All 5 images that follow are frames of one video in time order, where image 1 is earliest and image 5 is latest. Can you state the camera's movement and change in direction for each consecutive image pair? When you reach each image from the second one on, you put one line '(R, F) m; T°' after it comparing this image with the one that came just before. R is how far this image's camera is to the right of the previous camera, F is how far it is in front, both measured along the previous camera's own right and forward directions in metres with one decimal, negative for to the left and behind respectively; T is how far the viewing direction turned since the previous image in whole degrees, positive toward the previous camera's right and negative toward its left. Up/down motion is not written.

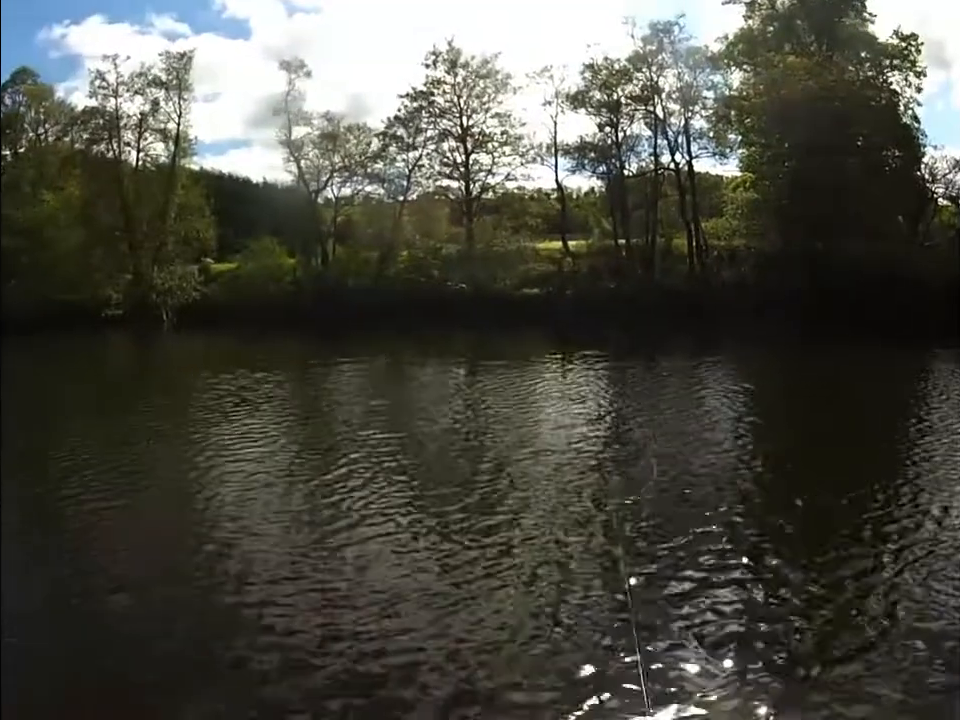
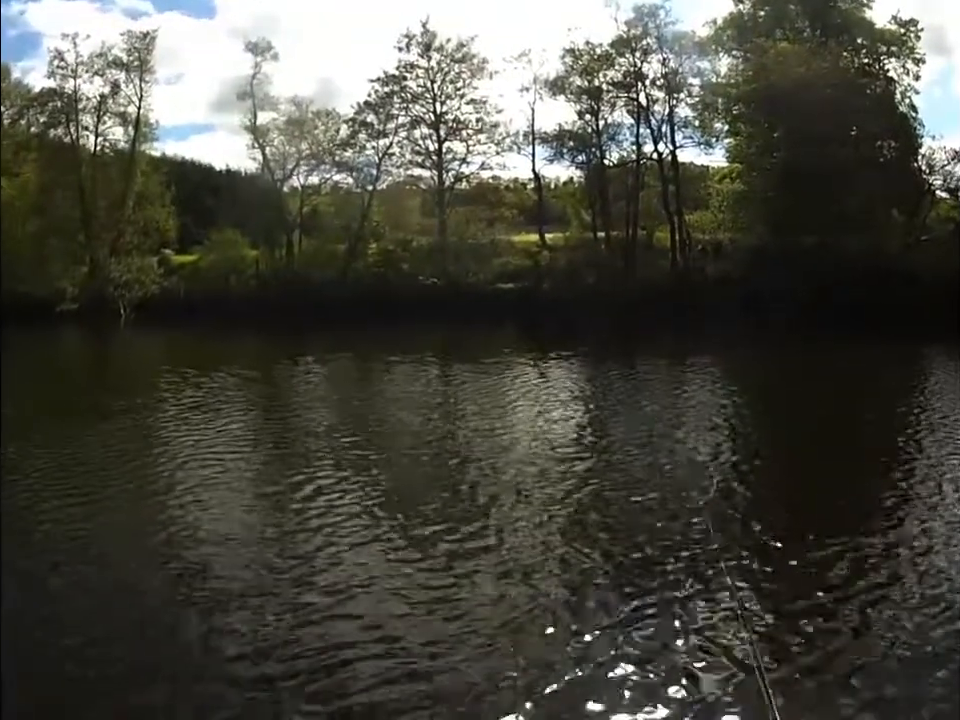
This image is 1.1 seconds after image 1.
(0.0, +0.4) m; +1°
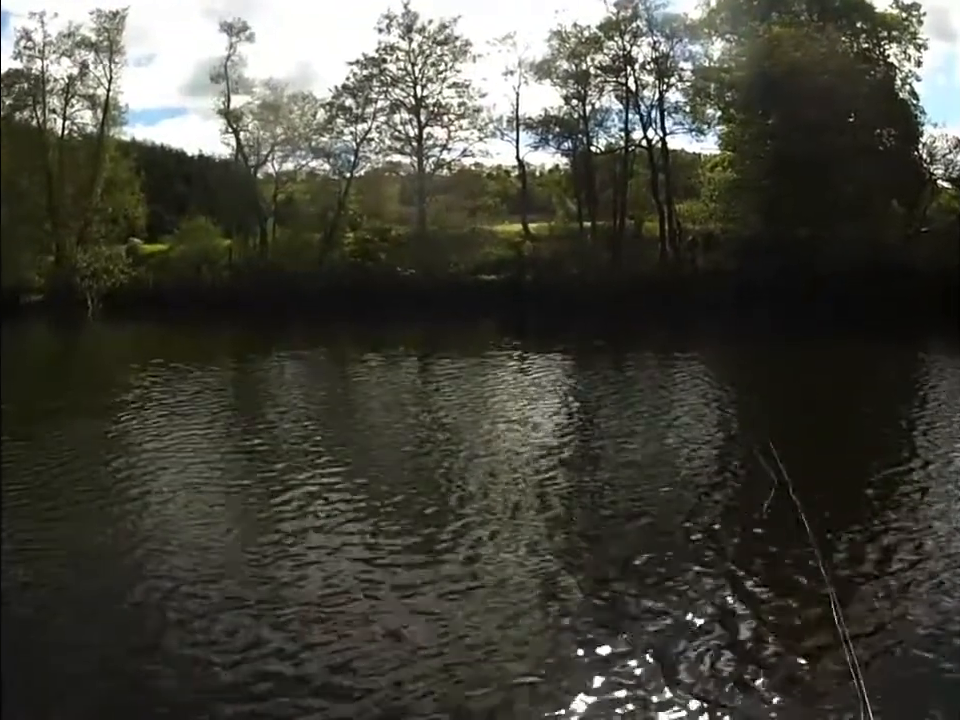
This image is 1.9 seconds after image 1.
(0.0, +0.3) m; +1°
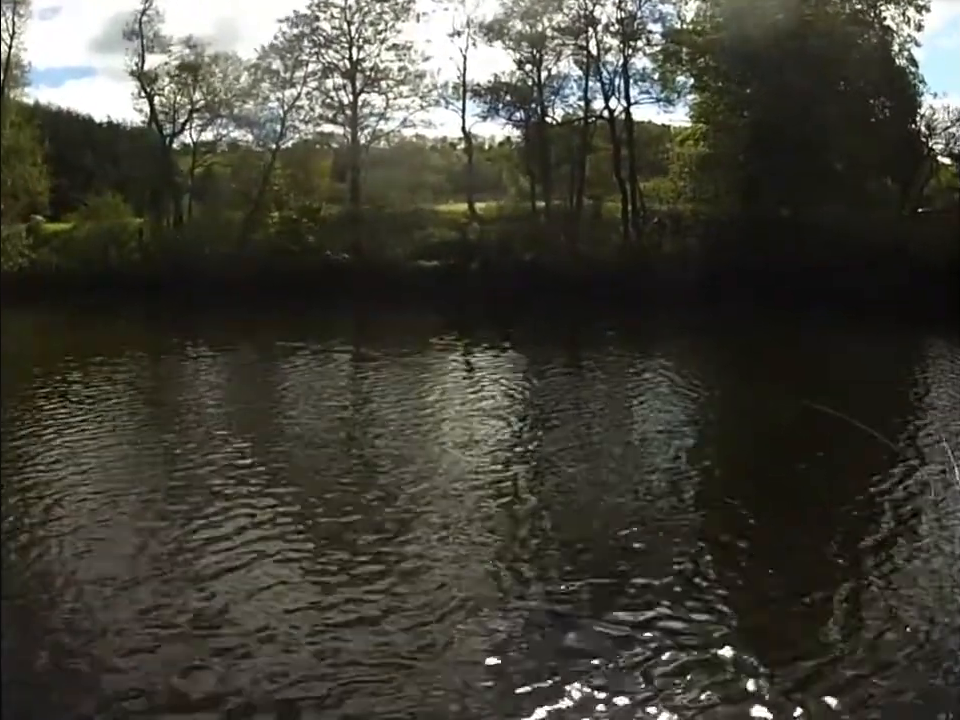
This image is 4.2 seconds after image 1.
(+0.1, +0.8) m; +2°
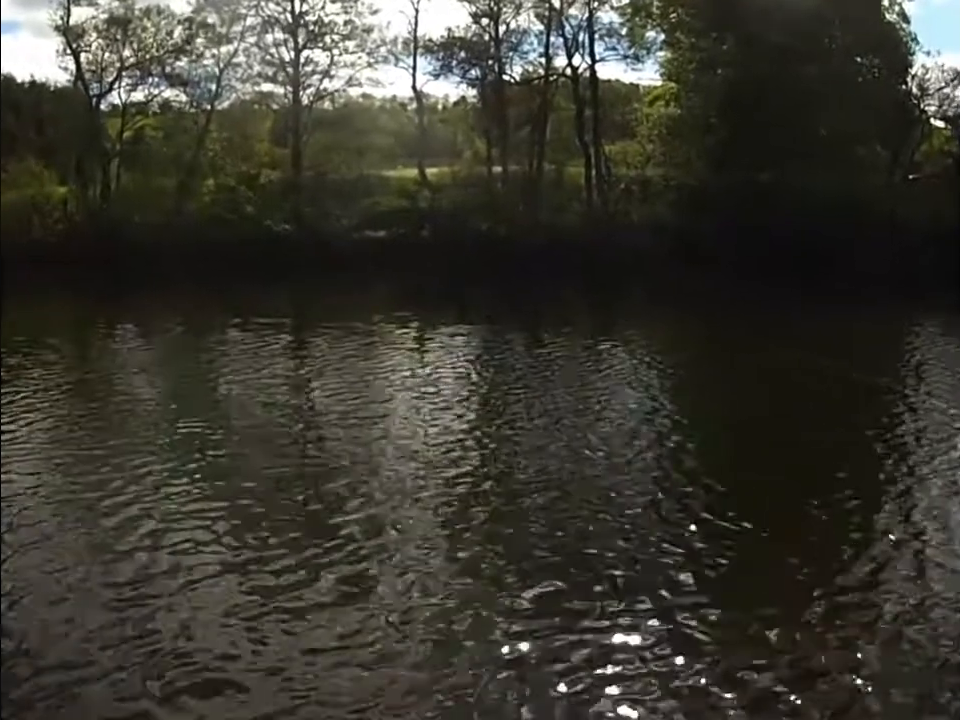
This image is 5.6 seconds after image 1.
(+0.1, +0.5) m; +2°
